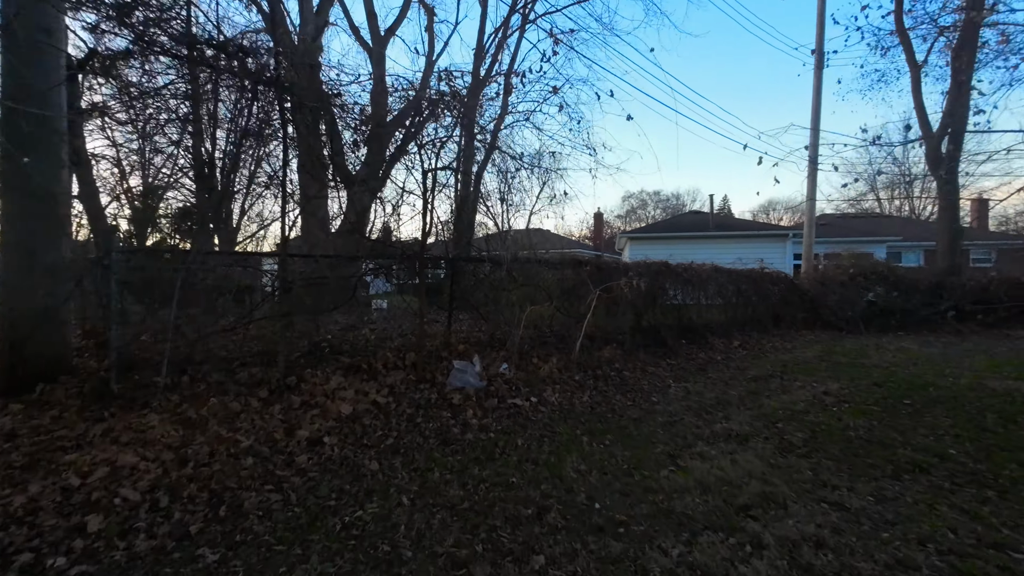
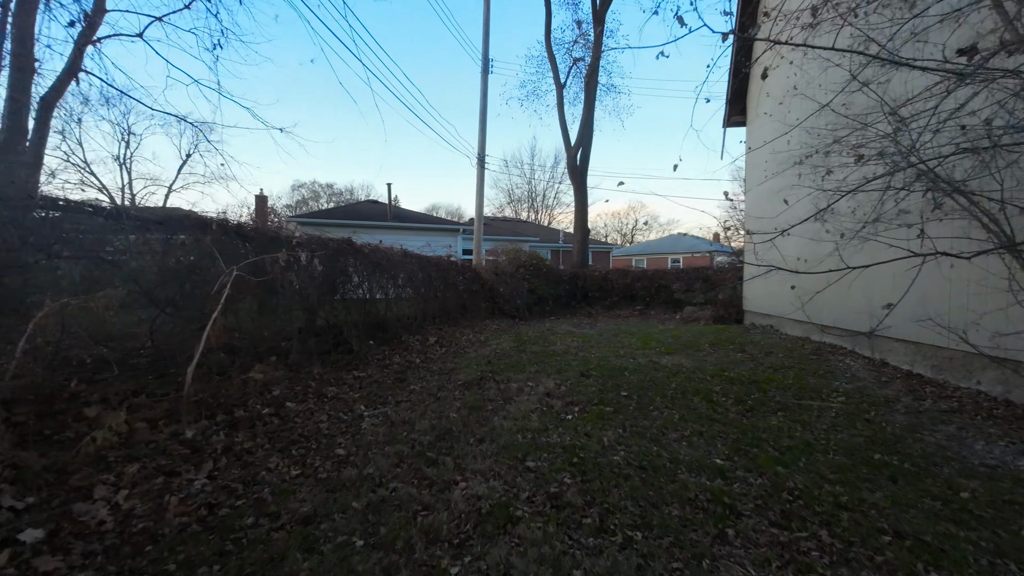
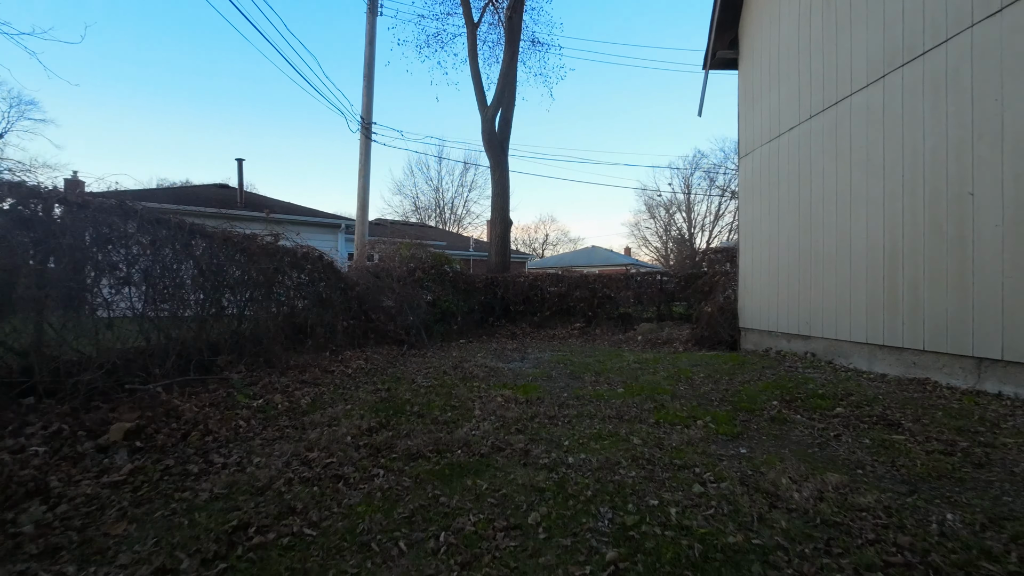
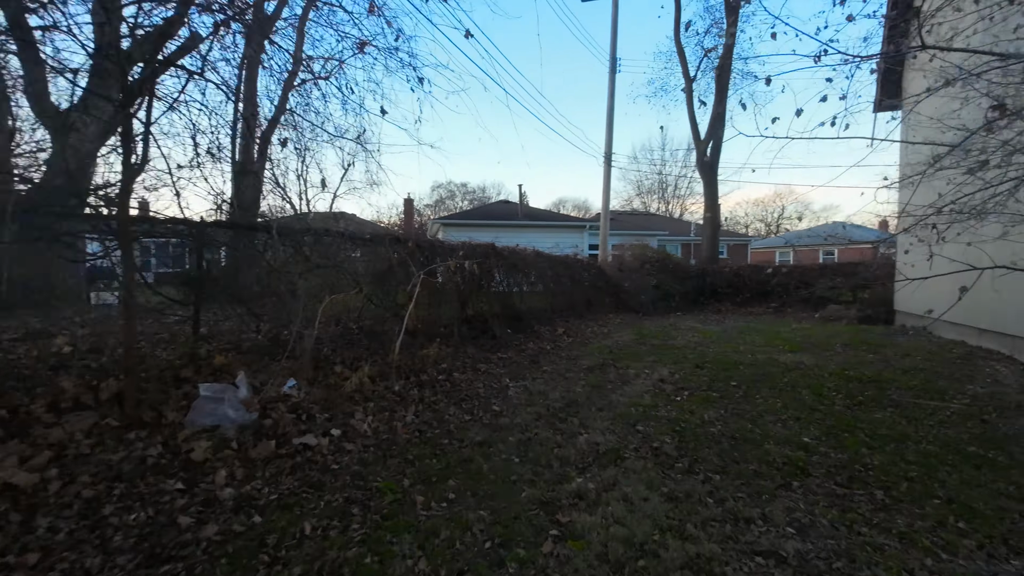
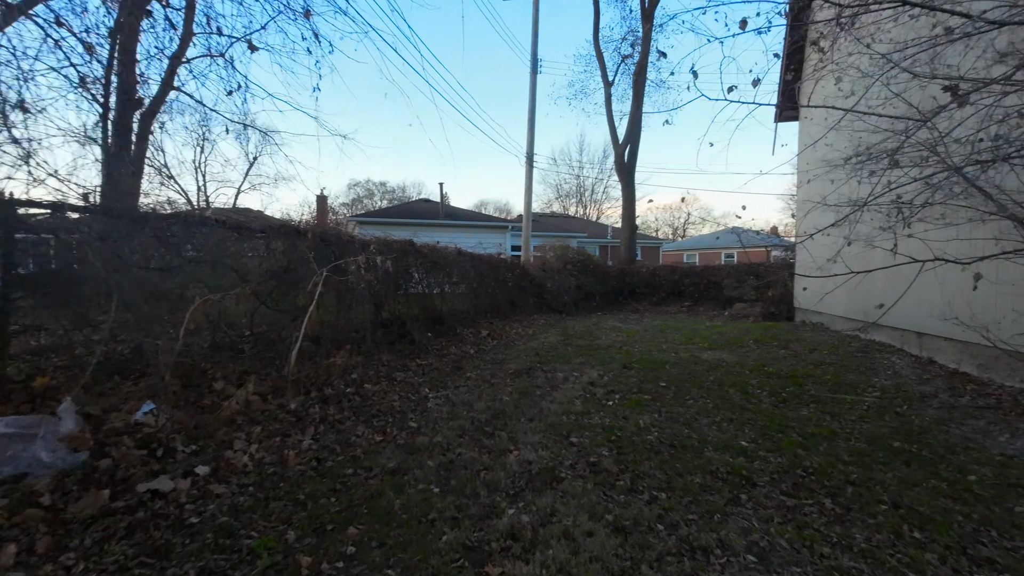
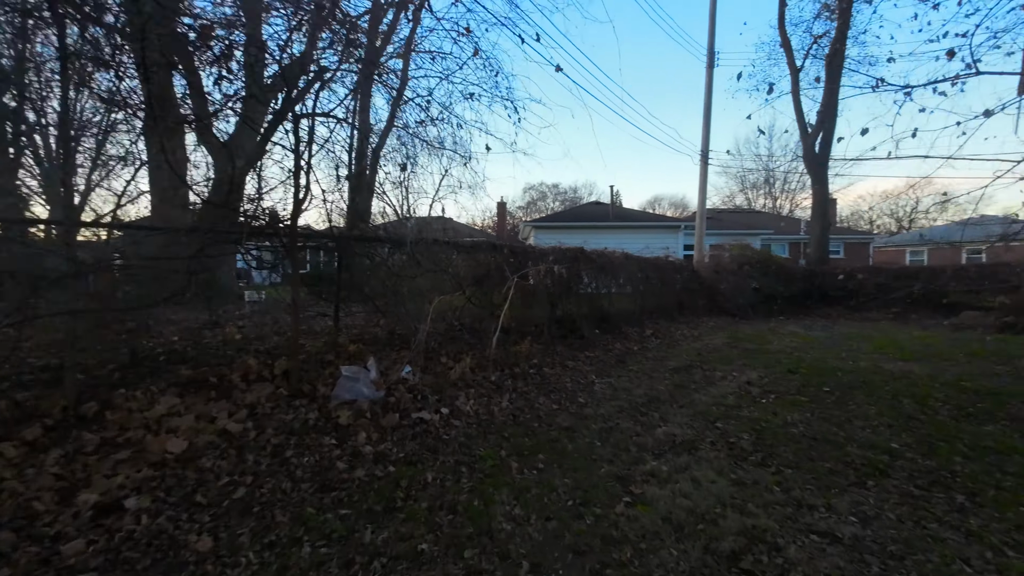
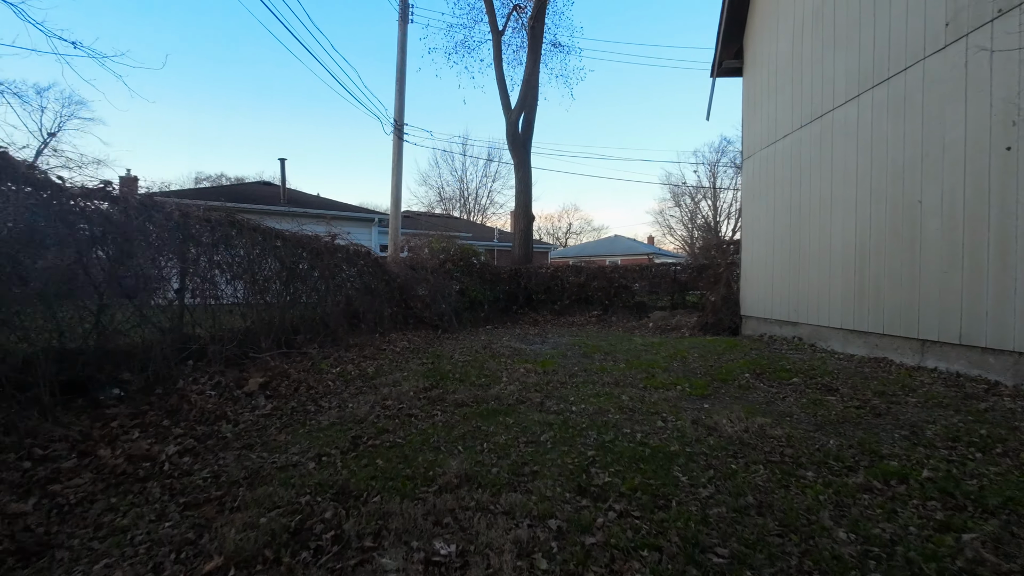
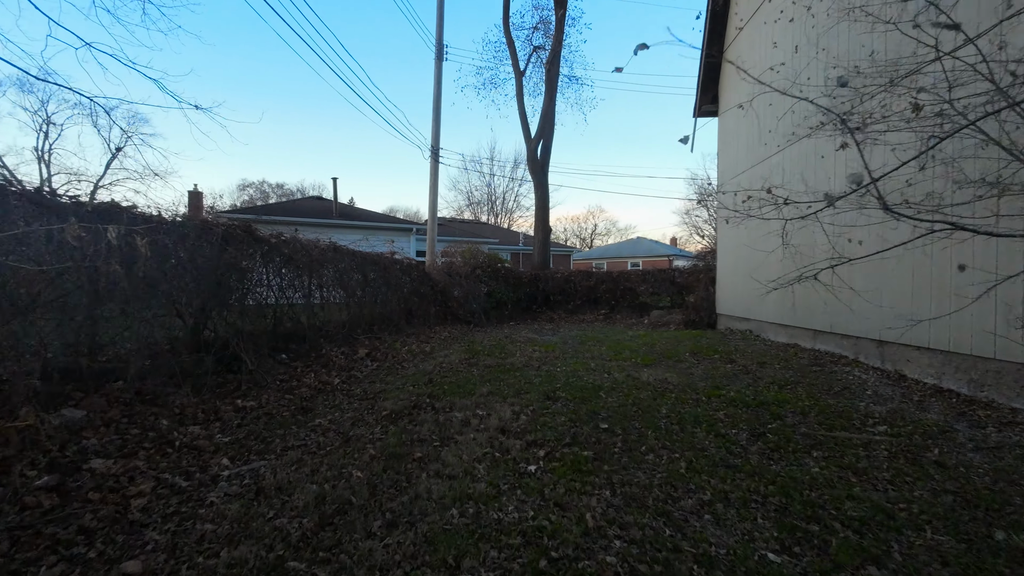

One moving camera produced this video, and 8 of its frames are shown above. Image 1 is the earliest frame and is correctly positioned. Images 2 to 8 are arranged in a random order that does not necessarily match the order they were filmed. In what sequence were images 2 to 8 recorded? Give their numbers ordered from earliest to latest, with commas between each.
6, 4, 5, 2, 8, 7, 3
